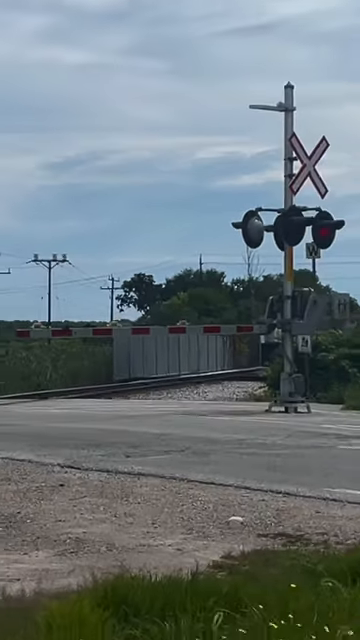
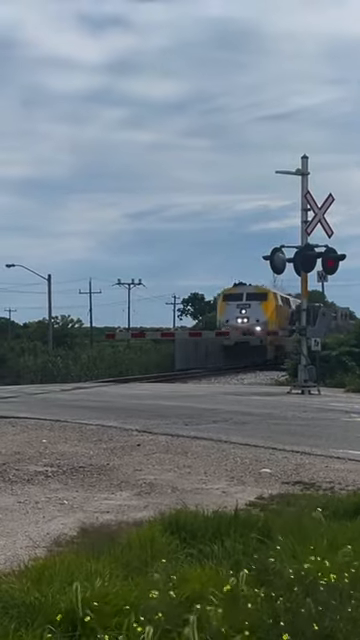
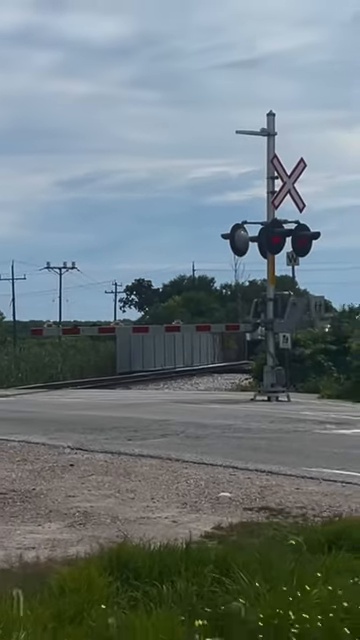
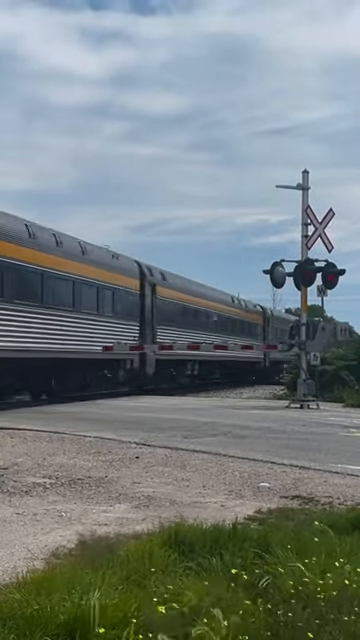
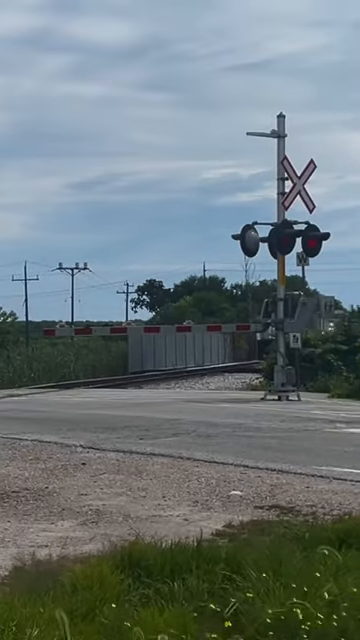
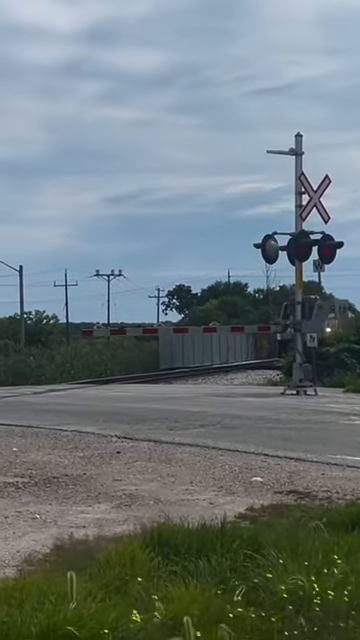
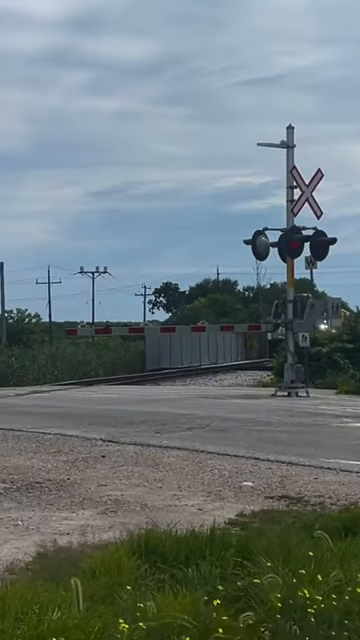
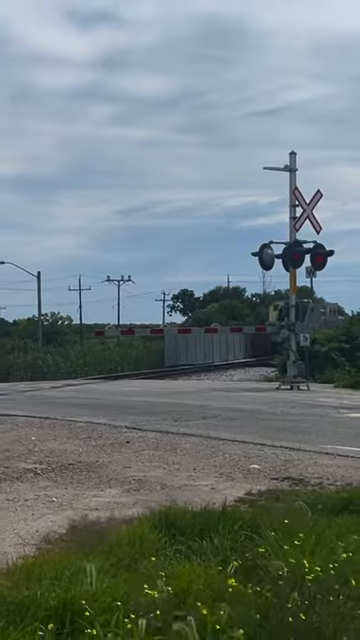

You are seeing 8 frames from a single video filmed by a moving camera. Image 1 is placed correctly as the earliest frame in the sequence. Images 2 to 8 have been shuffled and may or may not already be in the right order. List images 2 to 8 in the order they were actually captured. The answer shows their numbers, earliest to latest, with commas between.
3, 5, 7, 6, 8, 2, 4
